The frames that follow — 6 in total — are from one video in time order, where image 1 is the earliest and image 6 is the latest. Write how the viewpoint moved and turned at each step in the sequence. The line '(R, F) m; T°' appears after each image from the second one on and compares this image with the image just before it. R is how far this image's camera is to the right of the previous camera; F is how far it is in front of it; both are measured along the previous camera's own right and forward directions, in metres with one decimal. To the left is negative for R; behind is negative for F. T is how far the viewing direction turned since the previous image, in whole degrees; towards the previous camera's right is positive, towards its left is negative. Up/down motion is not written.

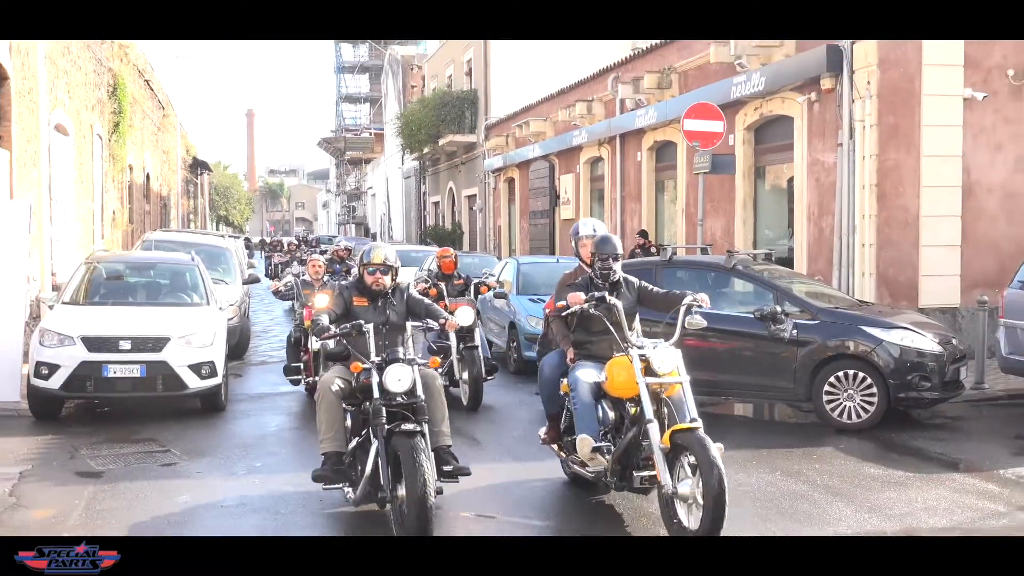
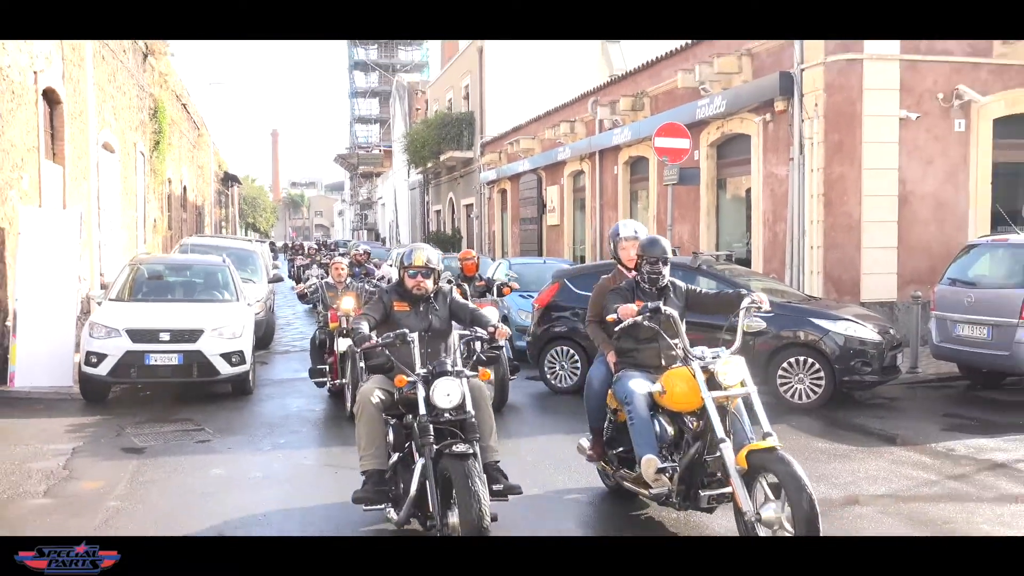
(+0.2, -0.9) m; -1°
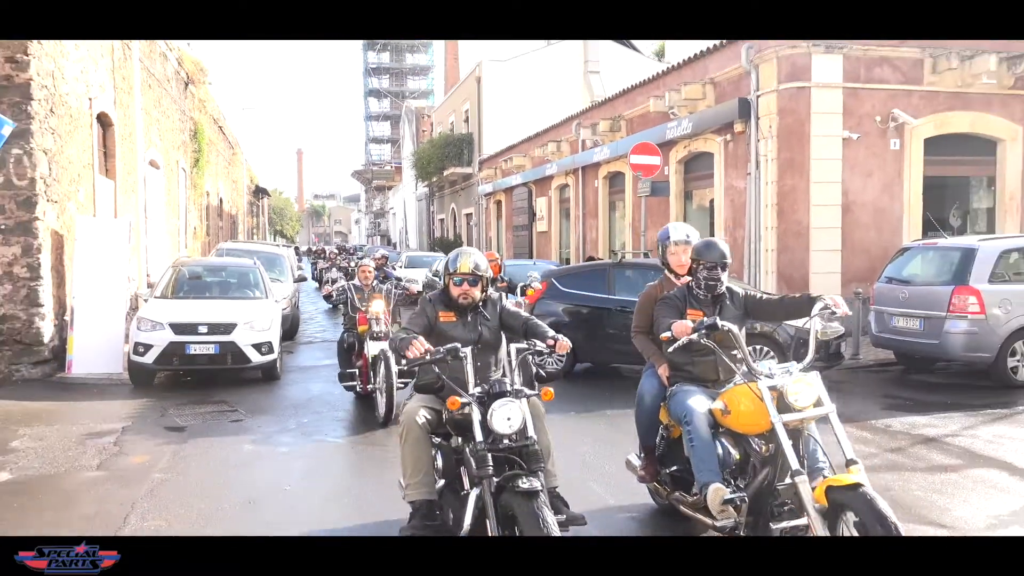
(+0.1, -1.1) m; 0°
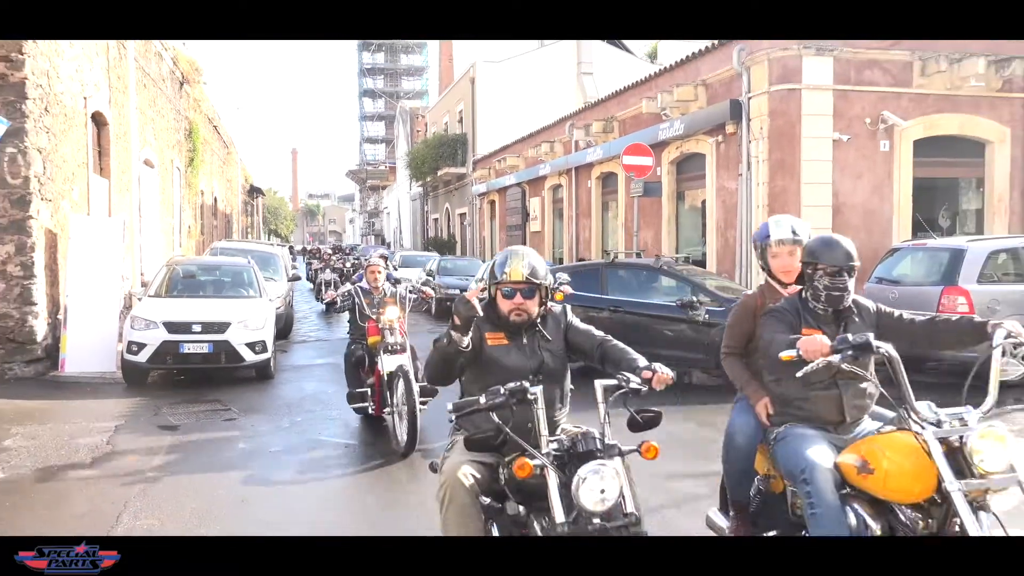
(0.0, 0.0) m; 0°
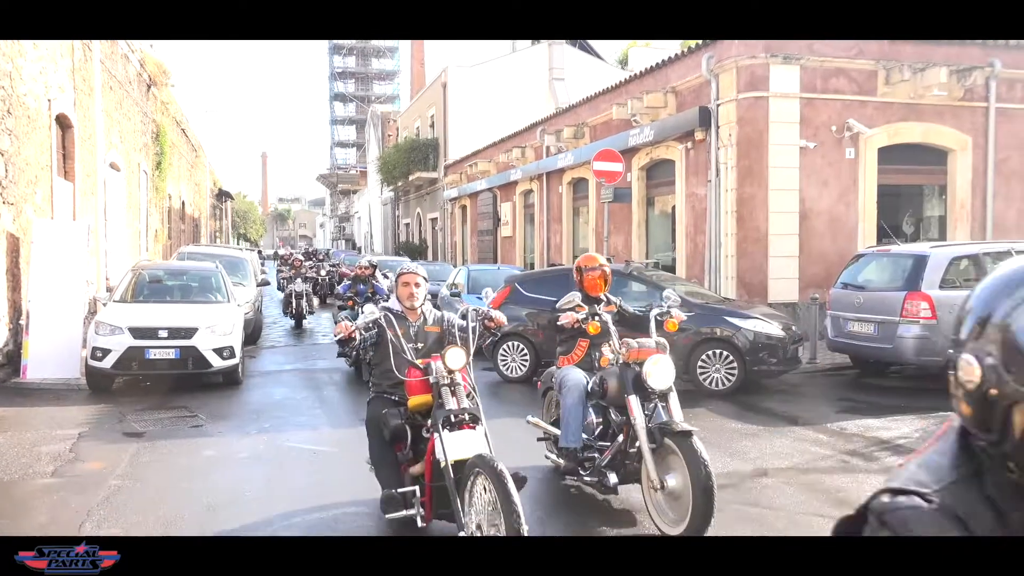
(0.0, 0.0) m; +2°
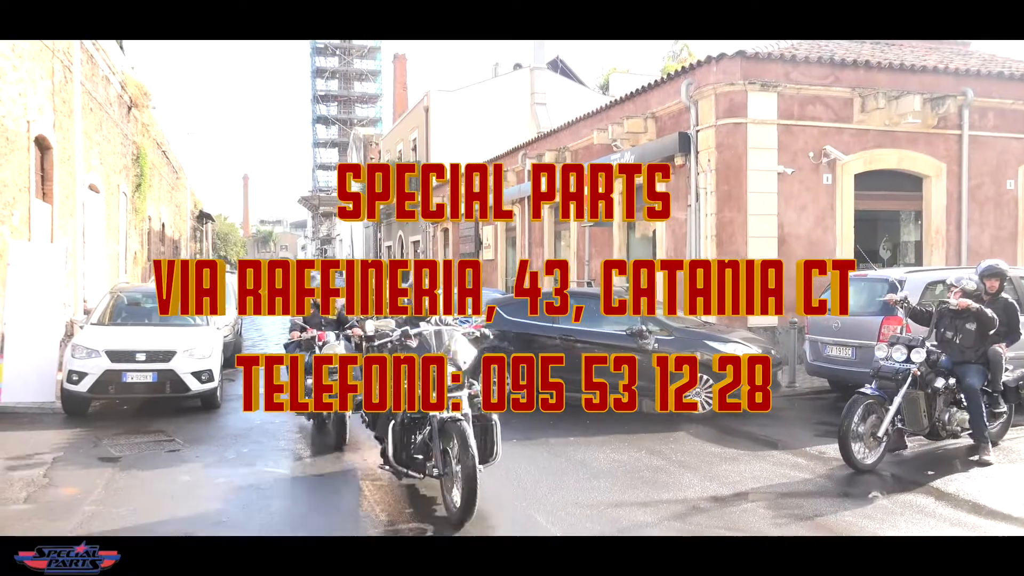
(0.0, 0.0) m; +1°
